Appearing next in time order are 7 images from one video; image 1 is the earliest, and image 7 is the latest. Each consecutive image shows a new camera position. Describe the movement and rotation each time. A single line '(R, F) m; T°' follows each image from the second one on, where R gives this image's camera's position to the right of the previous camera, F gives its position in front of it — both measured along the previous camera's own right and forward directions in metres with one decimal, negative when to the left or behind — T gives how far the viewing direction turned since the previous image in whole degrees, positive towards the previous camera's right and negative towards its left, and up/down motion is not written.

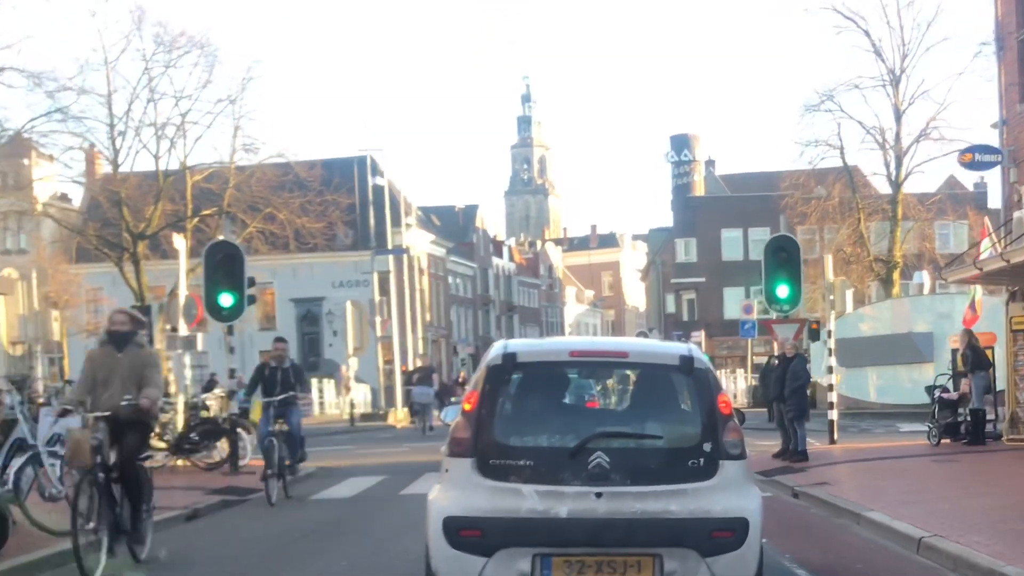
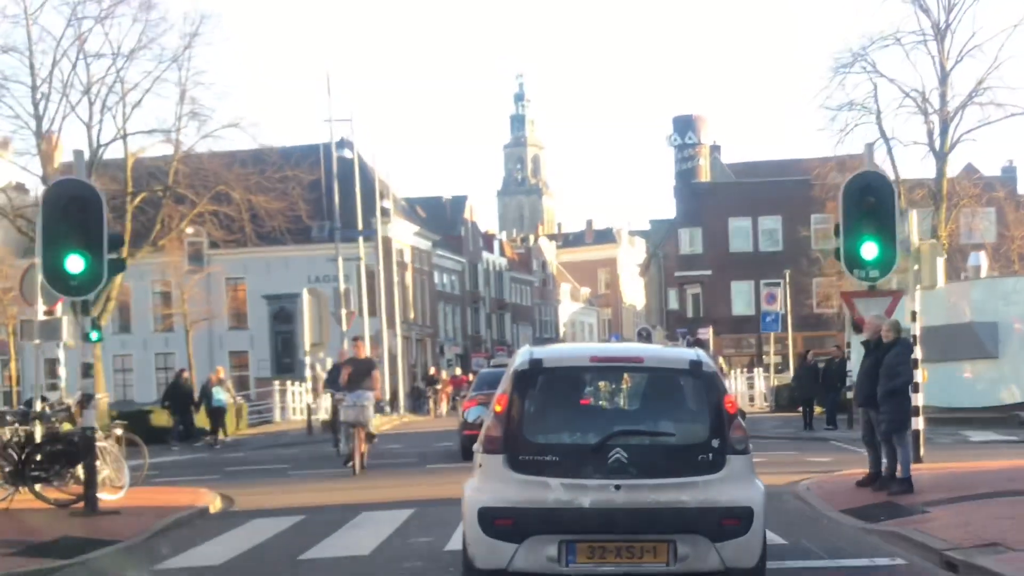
(+0.2, +5.1) m; 0°
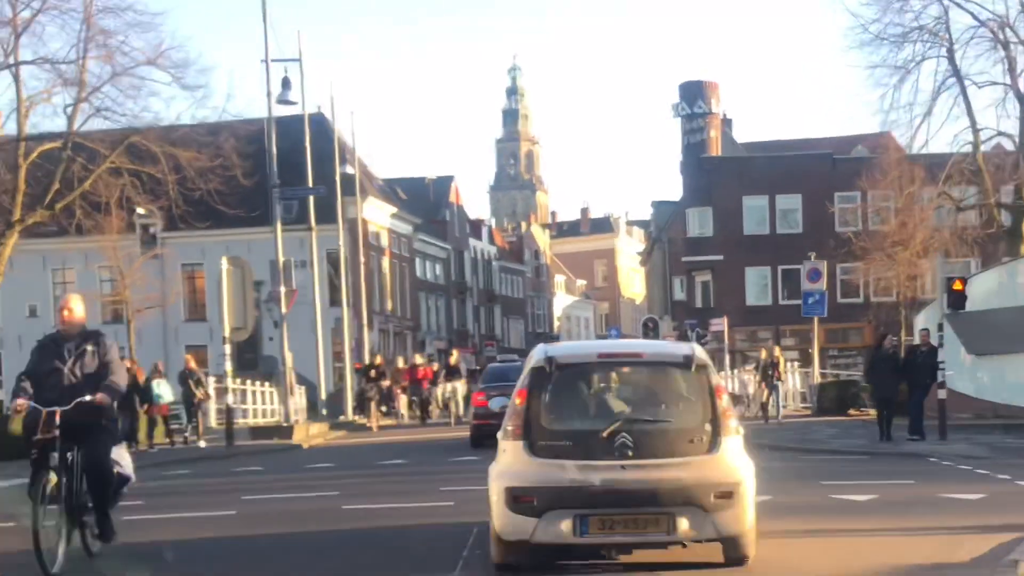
(+0.2, +6.6) m; 0°
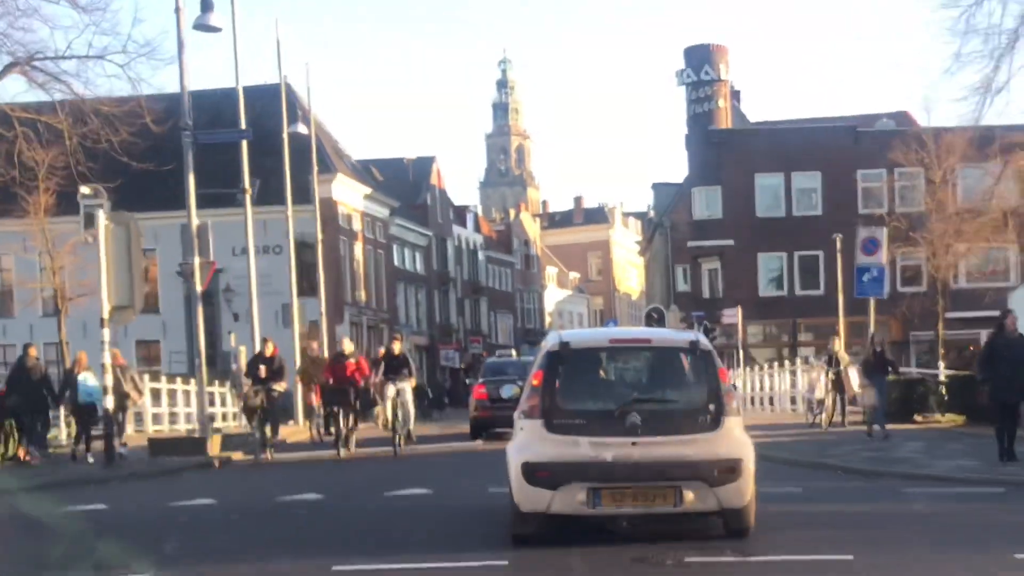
(+0.2, +5.7) m; 0°
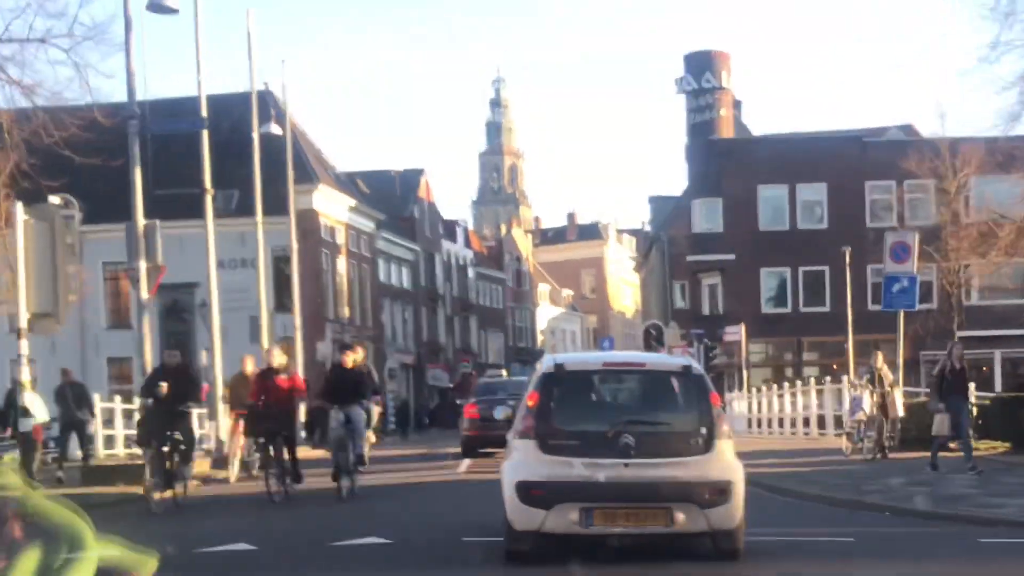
(+0.1, +2.3) m; 0°
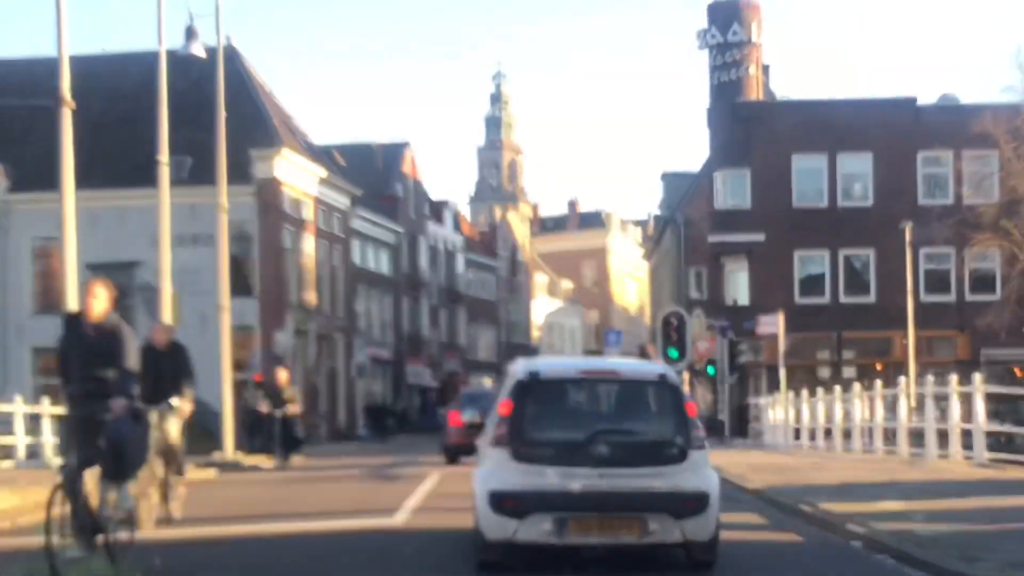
(+0.2, +6.8) m; 0°
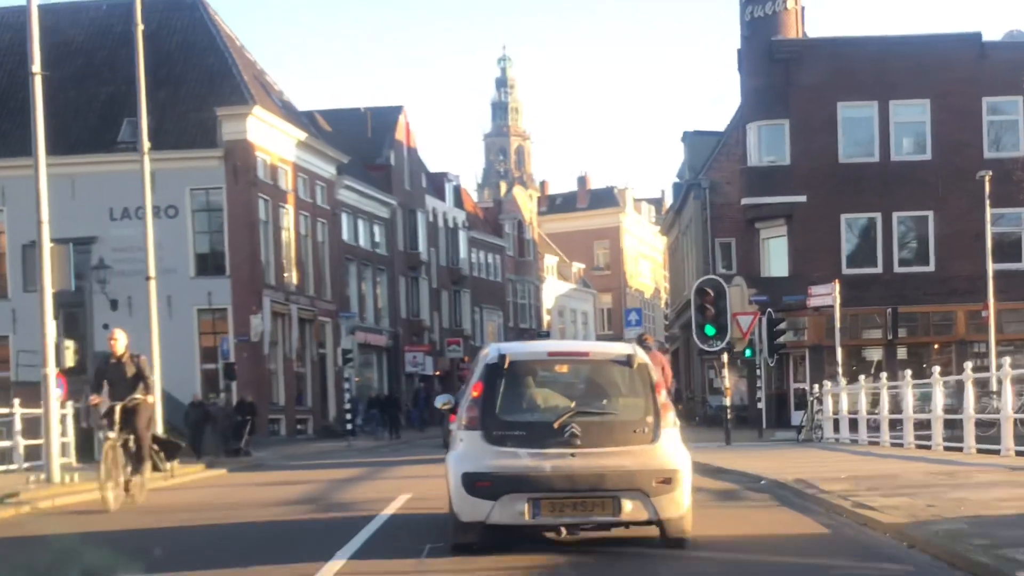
(+0.1, +5.1) m; 0°
